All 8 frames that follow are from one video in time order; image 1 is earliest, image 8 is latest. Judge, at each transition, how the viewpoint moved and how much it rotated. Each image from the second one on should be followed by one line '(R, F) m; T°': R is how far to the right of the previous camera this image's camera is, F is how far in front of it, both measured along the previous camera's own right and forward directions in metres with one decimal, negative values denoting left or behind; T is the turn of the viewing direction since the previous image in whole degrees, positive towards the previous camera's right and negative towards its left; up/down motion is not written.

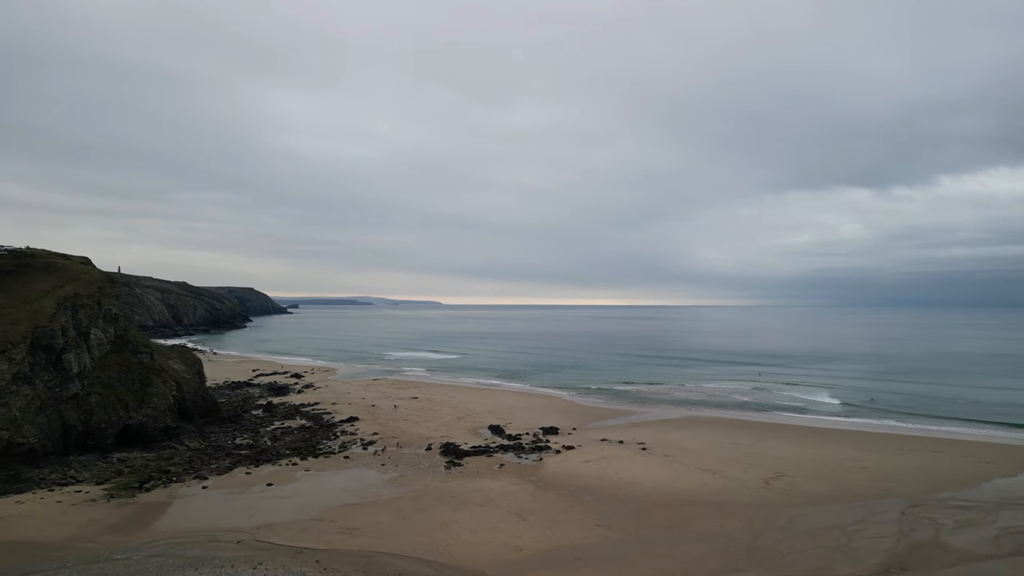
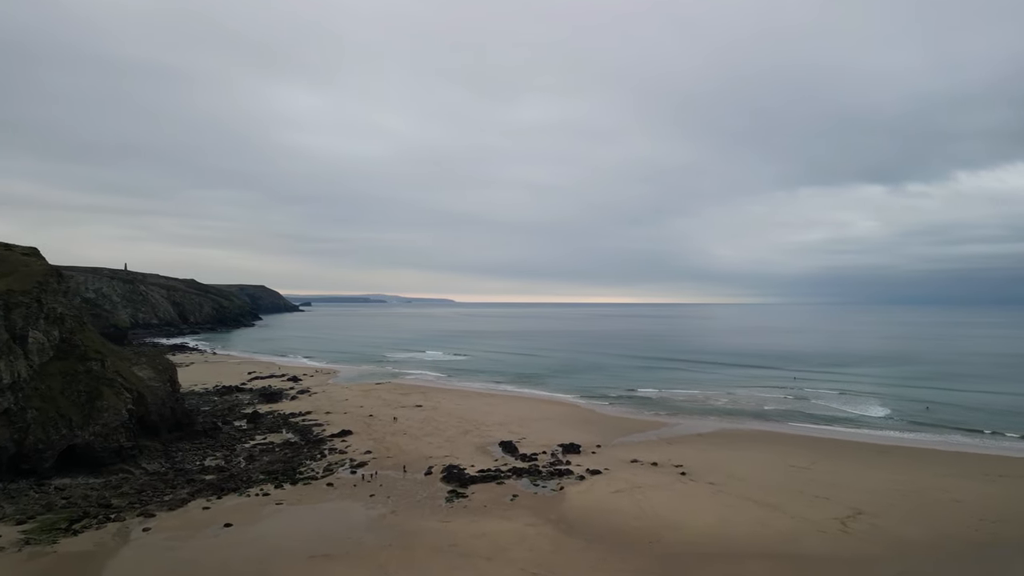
(-0.1, +4.5) m; -1°
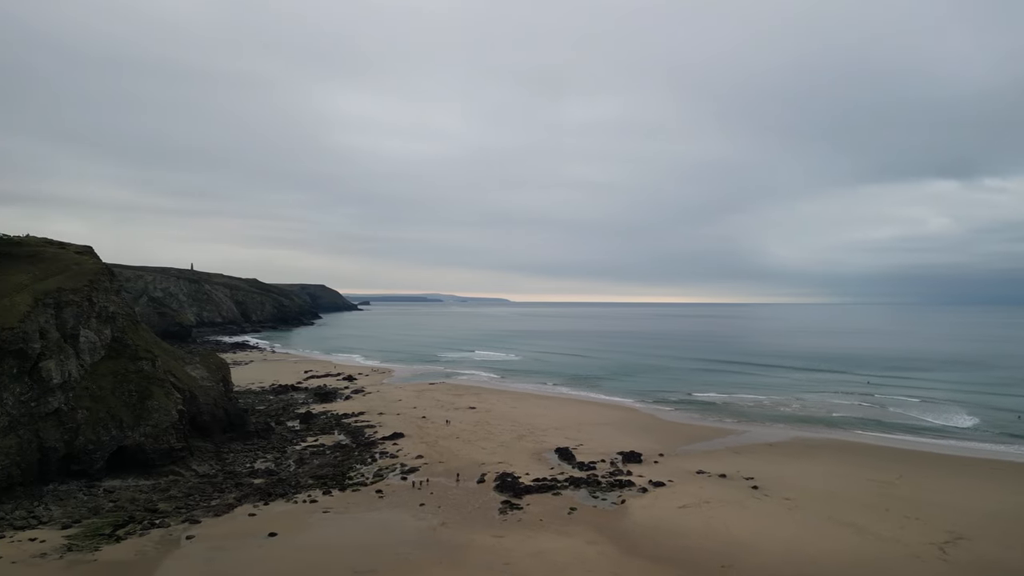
(-0.1, +1.3) m; -4°
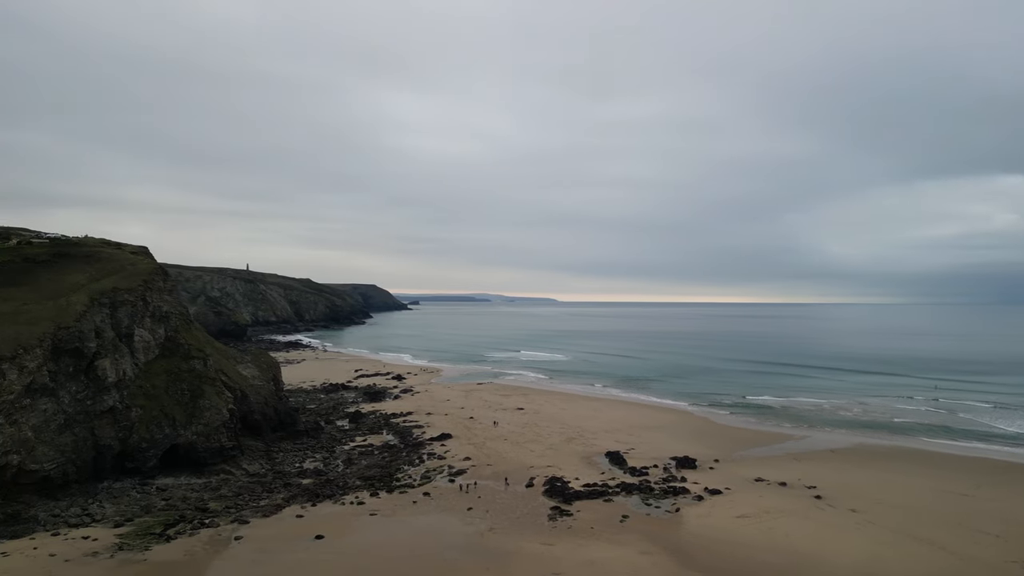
(0.0, +0.6) m; -4°
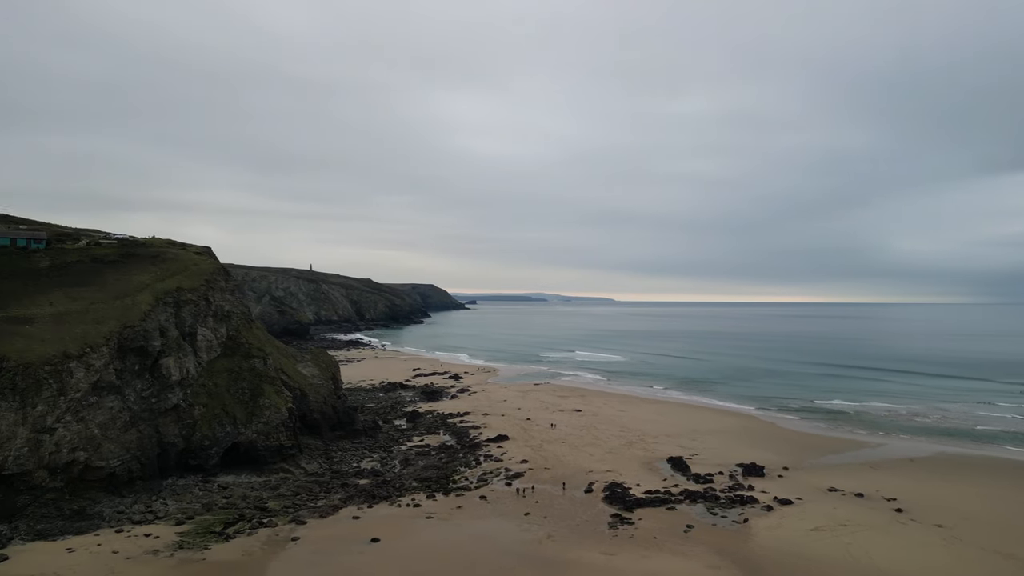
(0.0, +0.6) m; -5°
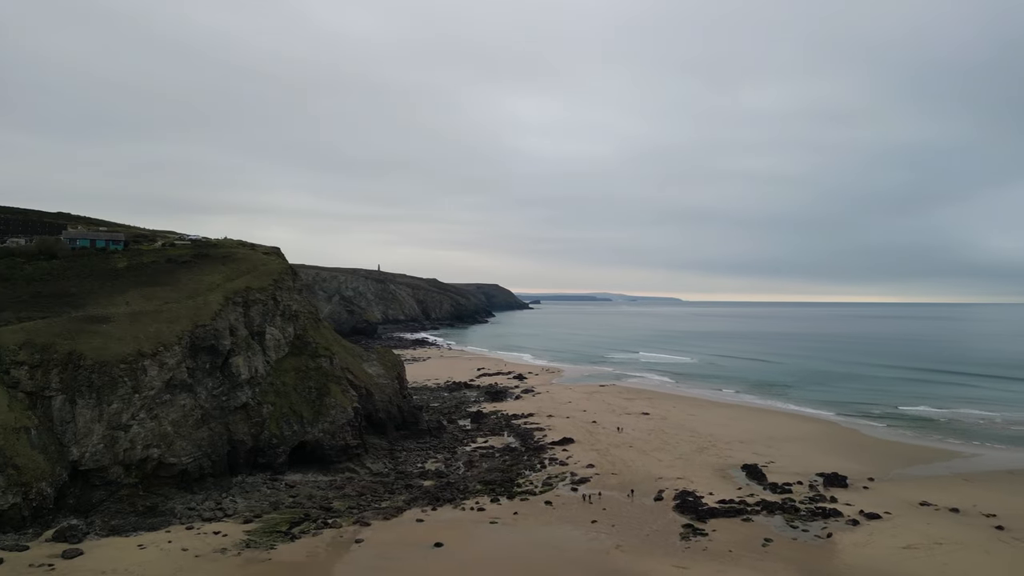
(-0.1, +0.6) m; -5°
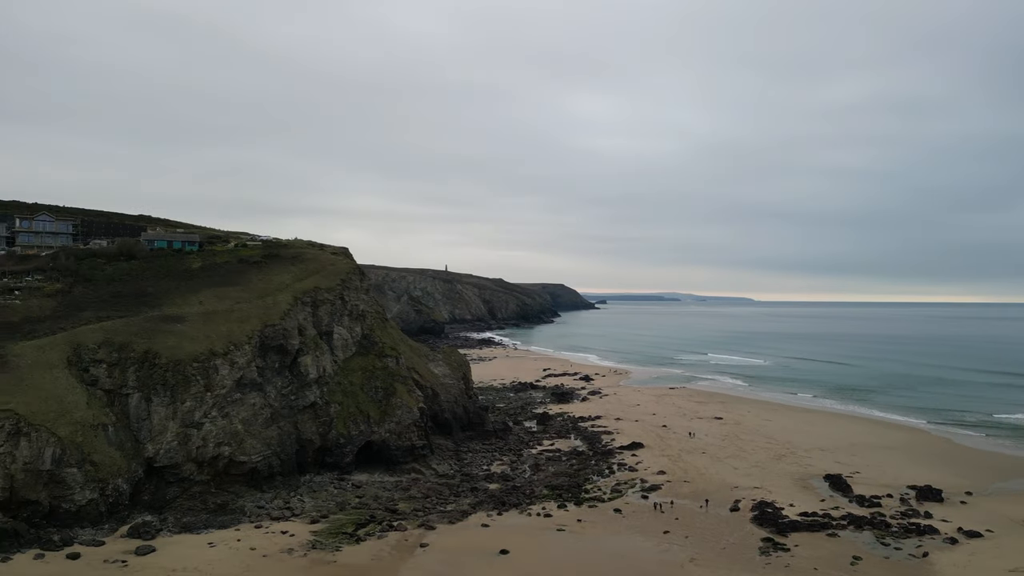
(-0.1, +0.6) m; -5°
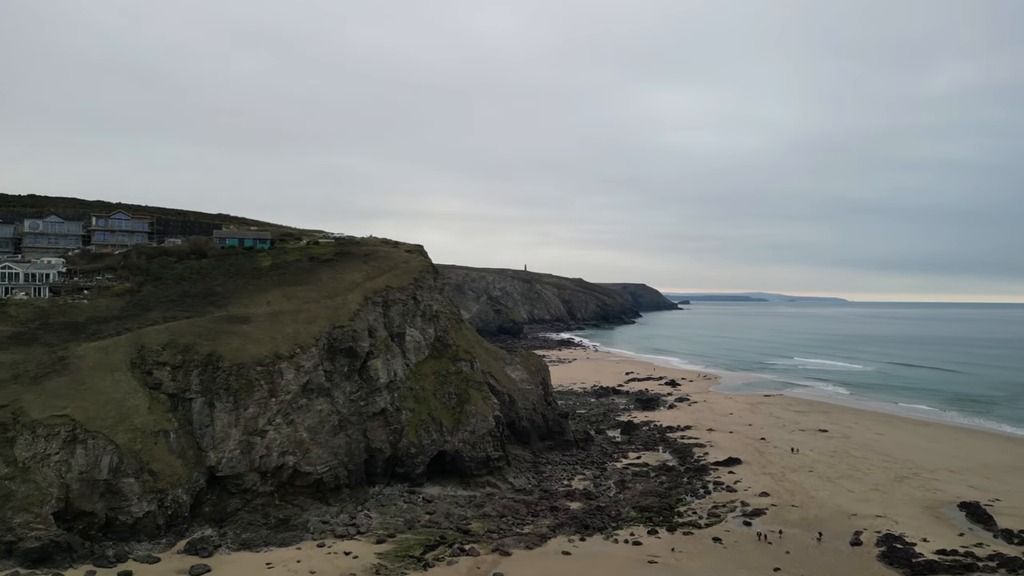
(-0.1, +1.8) m; -6°
